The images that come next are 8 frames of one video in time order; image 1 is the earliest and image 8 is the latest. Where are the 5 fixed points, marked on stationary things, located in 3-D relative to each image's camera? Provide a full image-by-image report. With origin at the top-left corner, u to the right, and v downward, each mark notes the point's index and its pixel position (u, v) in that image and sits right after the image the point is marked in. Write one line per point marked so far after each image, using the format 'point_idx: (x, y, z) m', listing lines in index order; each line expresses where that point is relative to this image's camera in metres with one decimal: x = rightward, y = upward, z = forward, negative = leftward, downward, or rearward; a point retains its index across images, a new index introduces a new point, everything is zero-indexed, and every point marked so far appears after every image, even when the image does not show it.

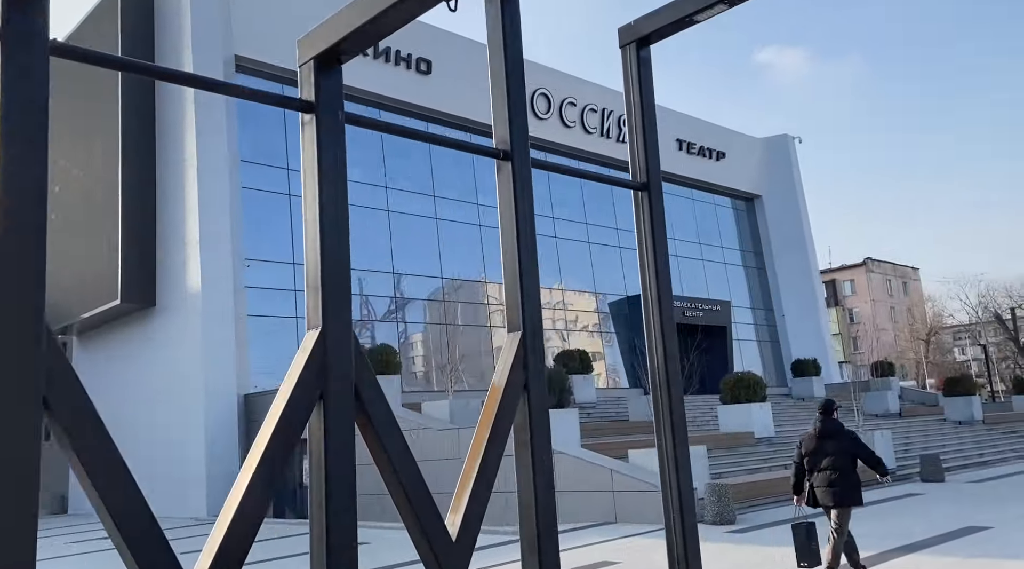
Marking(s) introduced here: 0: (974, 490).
0: (+7.7, -3.7, +14.7) m
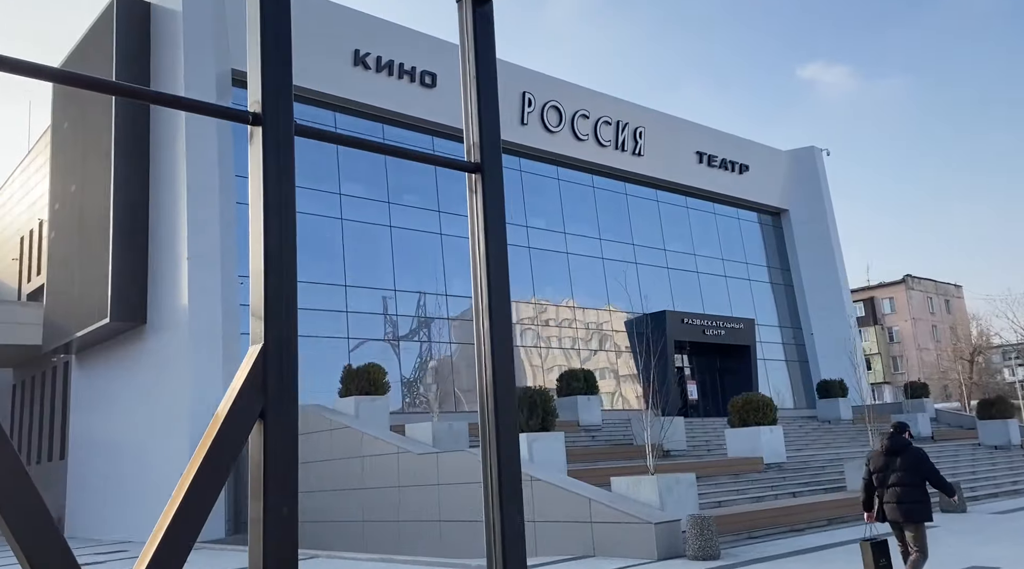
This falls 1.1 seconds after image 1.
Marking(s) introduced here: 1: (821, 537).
0: (+7.4, -3.9, +13.5) m
1: (+4.4, -3.6, +12.3) m
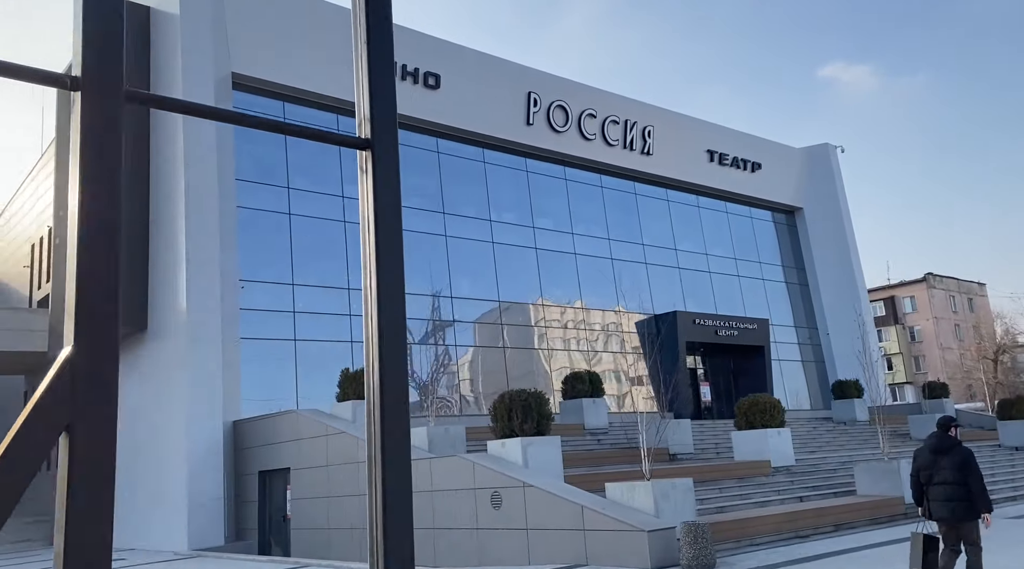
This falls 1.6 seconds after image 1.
0: (+7.4, -3.9, +13.0) m
1: (+4.3, -3.6, +11.9) m
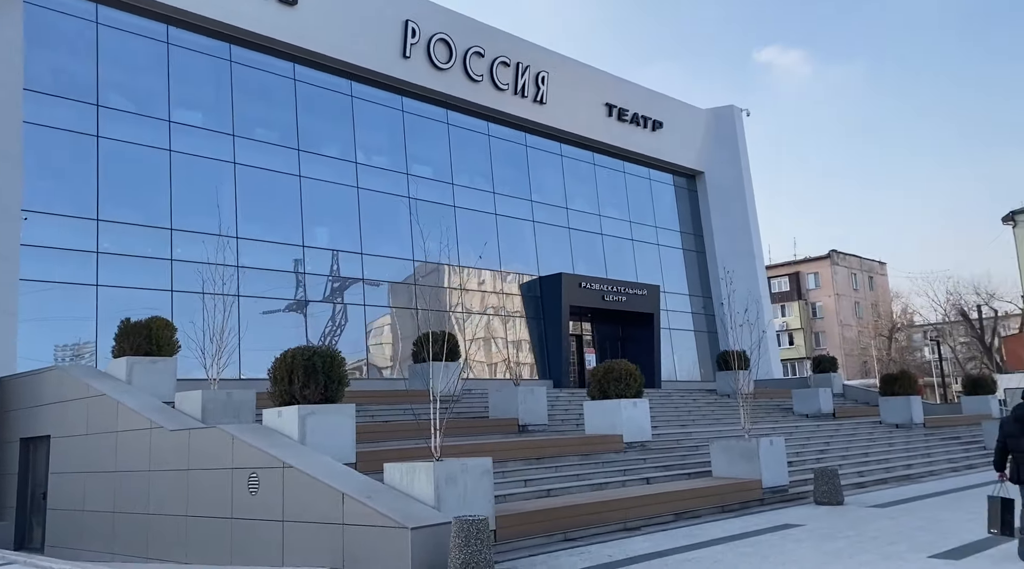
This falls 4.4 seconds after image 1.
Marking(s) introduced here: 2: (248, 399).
0: (+4.6, -3.3, +11.3) m
1: (+1.6, -2.9, +9.9) m
2: (-3.7, -1.6, +11.9) m
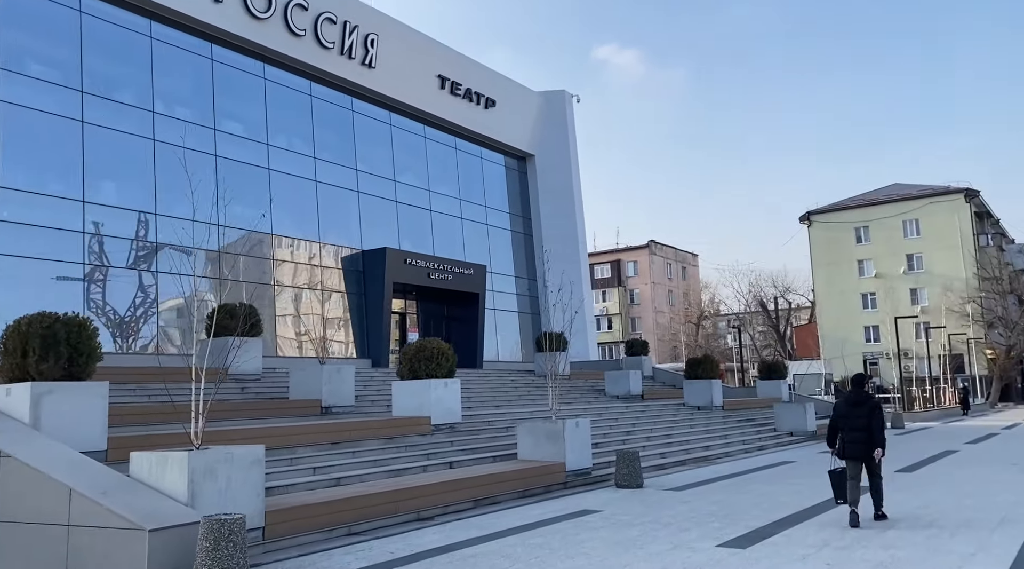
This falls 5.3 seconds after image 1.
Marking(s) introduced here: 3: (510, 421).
0: (+1.9, -3.0, +11.1) m
1: (-0.7, -2.6, +9.2) m
2: (-6.2, -1.0, +10.0) m
3: (-0.1, -2.8, +17.6) m
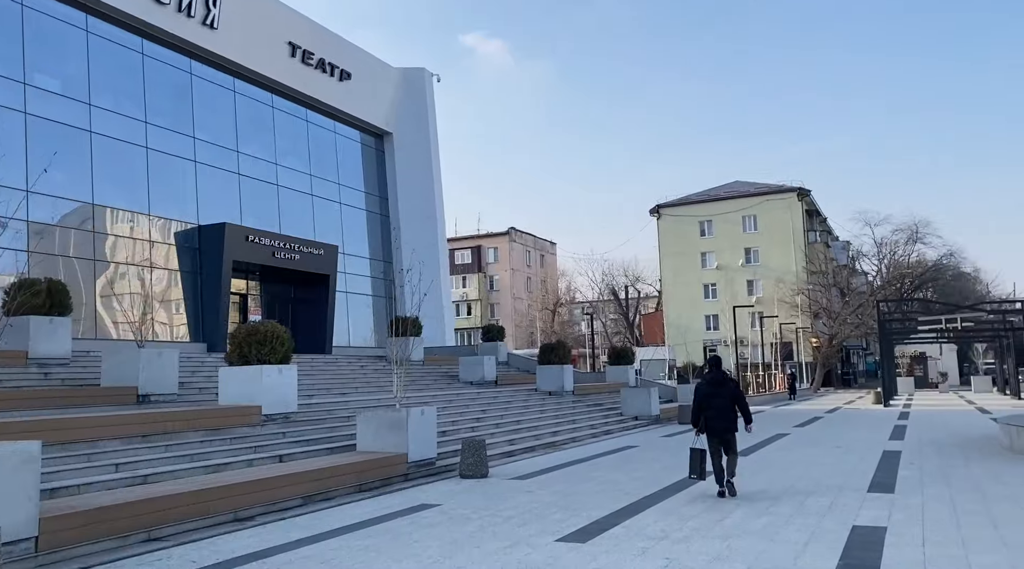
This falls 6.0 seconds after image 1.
0: (-0.2, -2.8, +10.6) m
1: (-2.4, -2.4, +8.3) m
2: (-7.9, -0.6, +8.2) m
3: (-3.2, -2.4, +16.7) m
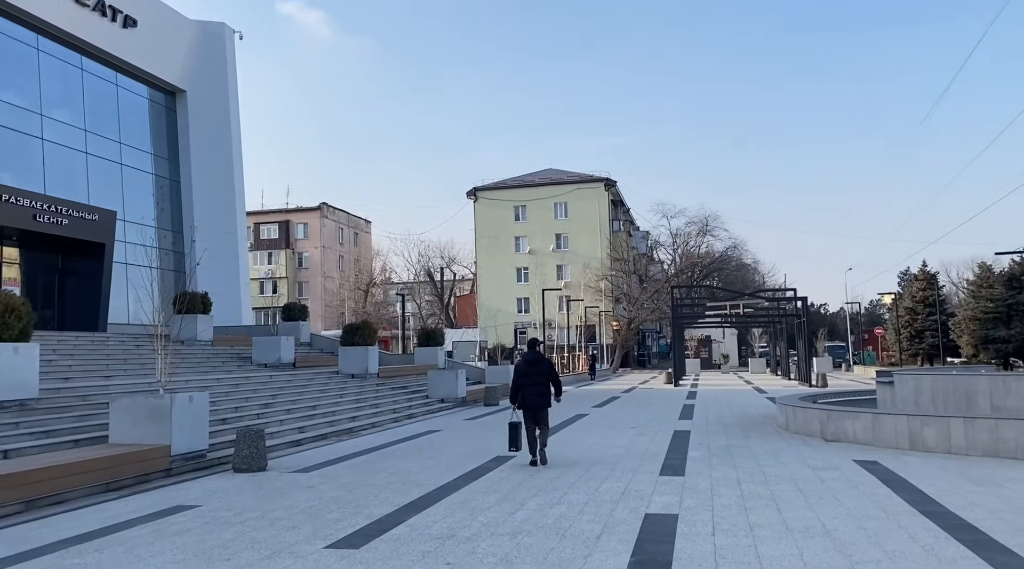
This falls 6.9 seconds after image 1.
0: (-2.7, -2.5, +9.4) m
1: (-4.4, -2.1, +6.6) m
2: (-9.6, -0.2, +5.3) m
3: (-6.9, -1.9, +14.7) m
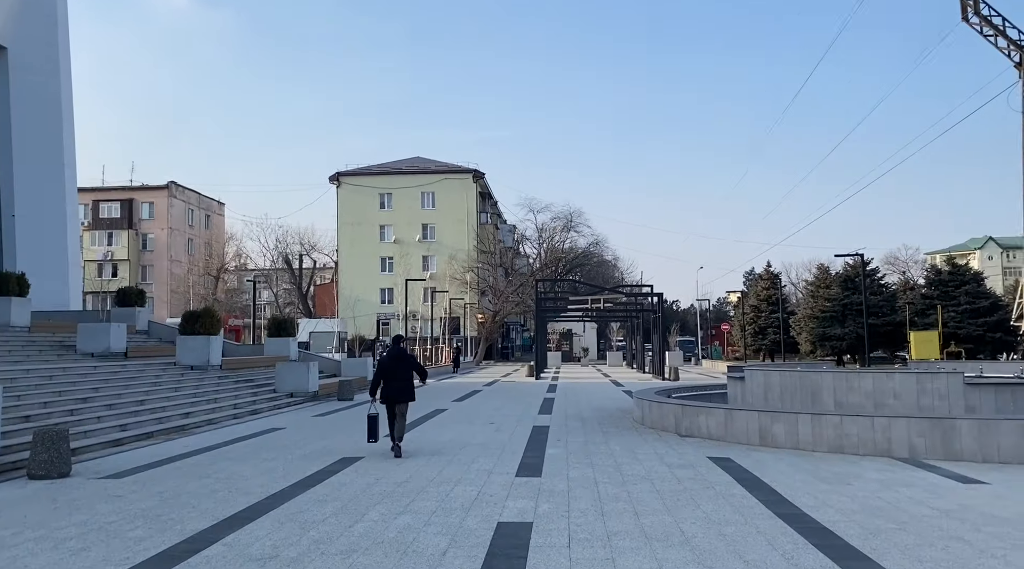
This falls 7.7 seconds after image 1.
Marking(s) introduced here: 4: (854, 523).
0: (-4.2, -2.3, +7.9) m
1: (-5.4, -1.9, +4.9) m
2: (-10.4, +0.1, +2.7) m
3: (-9.2, -1.5, +12.5) m
4: (+4.1, -2.9, +10.3) m
